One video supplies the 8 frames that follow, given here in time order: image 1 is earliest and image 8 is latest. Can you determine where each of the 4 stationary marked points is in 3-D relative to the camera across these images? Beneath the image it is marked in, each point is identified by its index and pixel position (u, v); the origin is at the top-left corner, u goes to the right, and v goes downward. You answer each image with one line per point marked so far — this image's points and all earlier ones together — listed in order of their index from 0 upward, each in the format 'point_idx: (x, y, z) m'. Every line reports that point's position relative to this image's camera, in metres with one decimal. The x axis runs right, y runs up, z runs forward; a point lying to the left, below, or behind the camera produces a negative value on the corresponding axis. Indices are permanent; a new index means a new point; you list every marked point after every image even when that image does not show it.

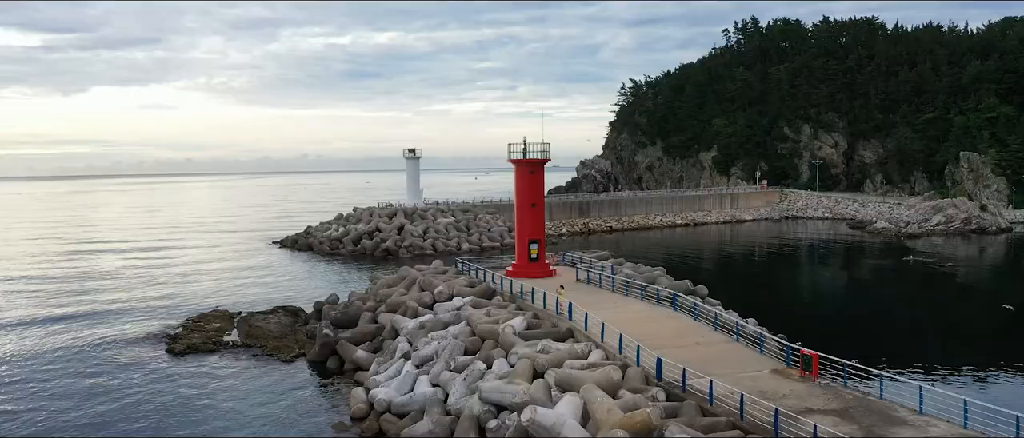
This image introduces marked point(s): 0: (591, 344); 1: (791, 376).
0: (+1.1, -1.7, +9.6) m
1: (+3.3, -1.9, +8.3) m
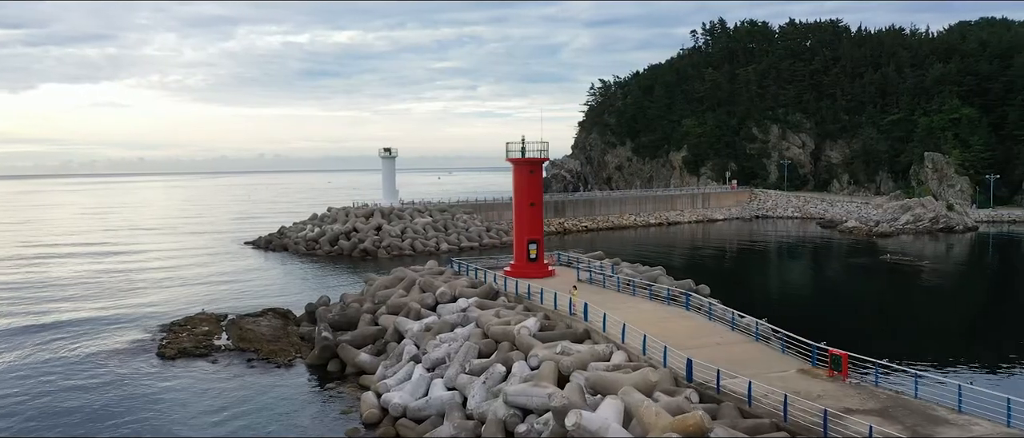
0: (+1.3, -1.7, +9.5) m
1: (+3.6, -1.9, +8.3) m
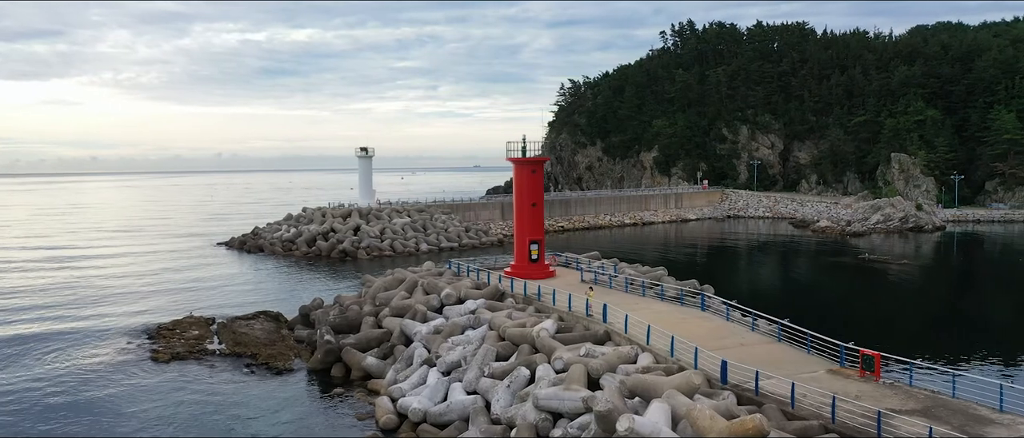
0: (+1.7, -1.7, +9.4) m
1: (+4.0, -1.9, +8.3) m
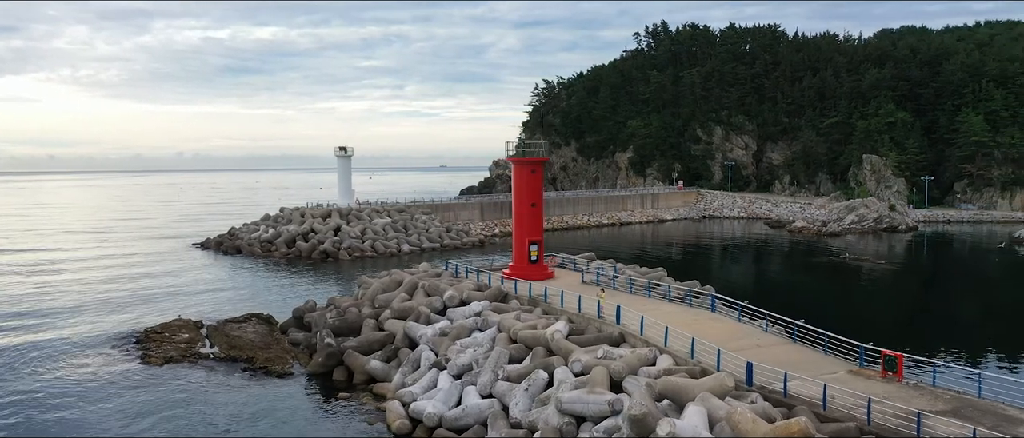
0: (+1.9, -1.7, +9.3) m
1: (+4.3, -1.9, +8.3) m
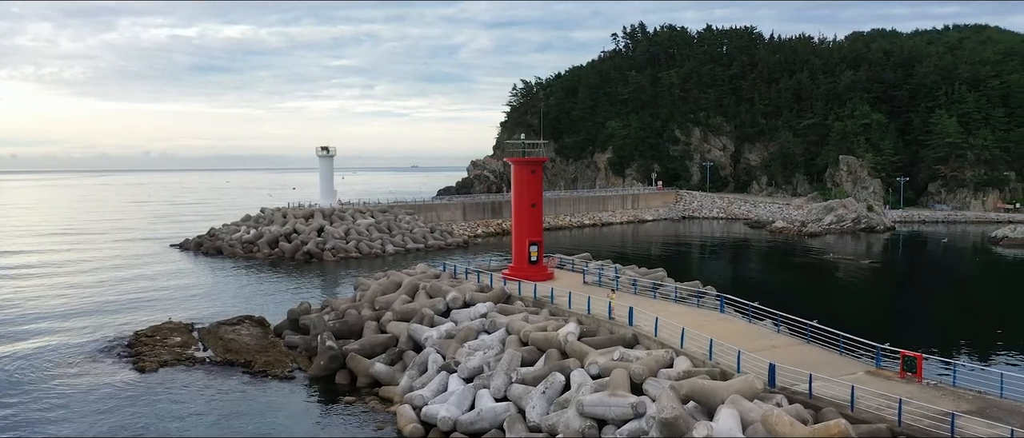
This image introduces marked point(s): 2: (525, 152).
0: (+2.1, -1.7, +9.3) m
1: (+4.5, -1.9, +8.3) m
2: (+0.3, +1.5, +16.1) m
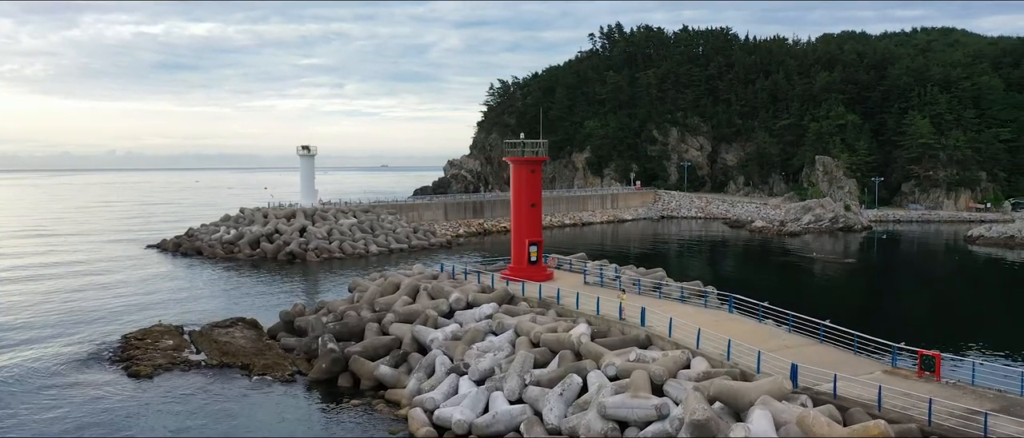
0: (+2.3, -1.7, +9.2) m
1: (+4.7, -1.9, +8.4) m
2: (+0.3, +1.5, +16.0) m
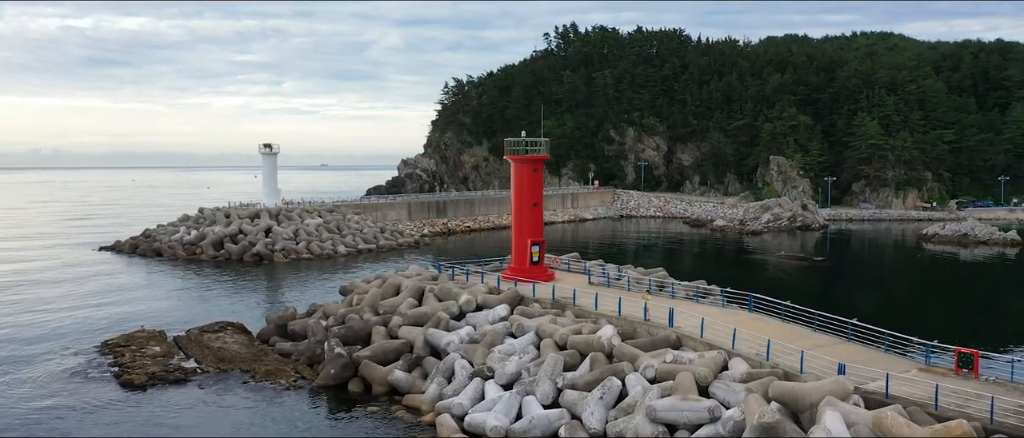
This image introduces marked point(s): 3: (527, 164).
0: (+2.8, -1.7, +9.2) m
1: (+5.2, -1.9, +8.5) m
2: (+0.3, +1.5, +15.8) m
3: (+0.4, +1.2, +16.0) m
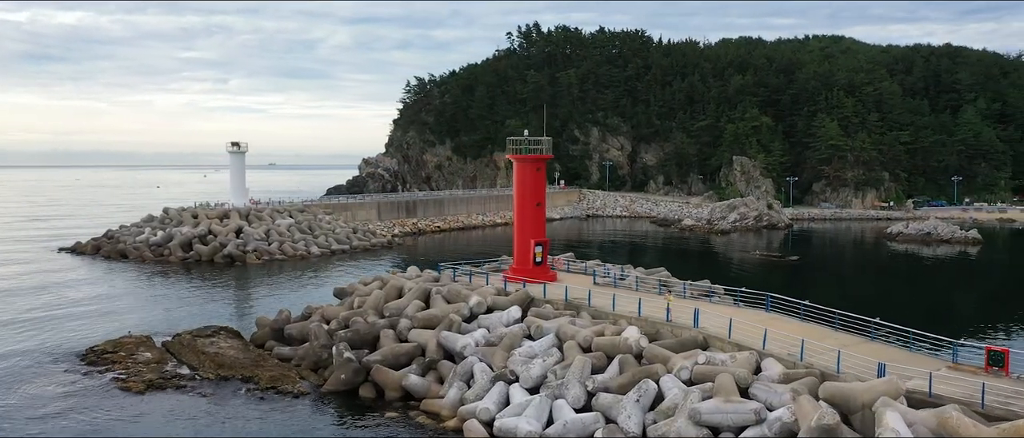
0: (+3.2, -1.7, +9.2) m
1: (+5.7, -1.9, +8.6) m
2: (+0.4, +1.5, +15.7) m
3: (+0.4, +1.2, +15.8) m
